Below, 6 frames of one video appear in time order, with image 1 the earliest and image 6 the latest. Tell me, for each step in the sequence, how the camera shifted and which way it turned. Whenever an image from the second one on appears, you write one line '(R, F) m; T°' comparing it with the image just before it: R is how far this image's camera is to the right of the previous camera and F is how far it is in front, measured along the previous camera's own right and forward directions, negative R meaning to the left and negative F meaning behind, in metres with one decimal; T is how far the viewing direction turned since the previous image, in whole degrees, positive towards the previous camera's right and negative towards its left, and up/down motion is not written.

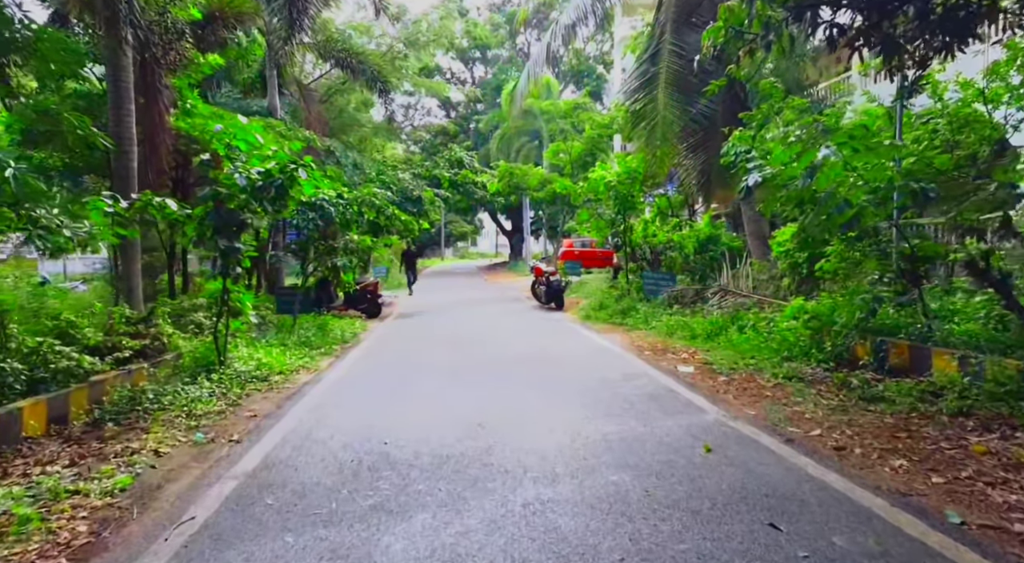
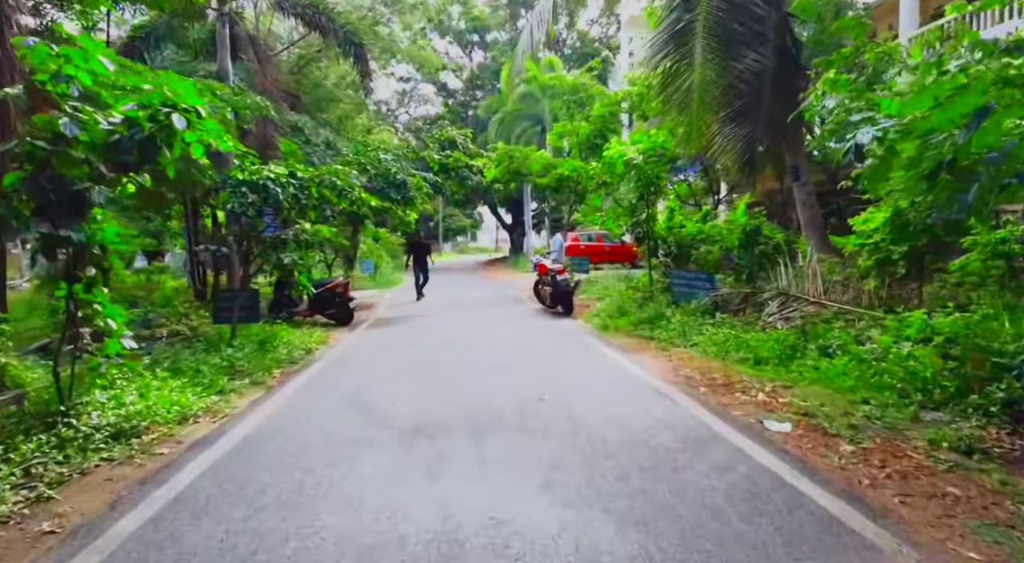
(0.0, +2.6) m; 0°
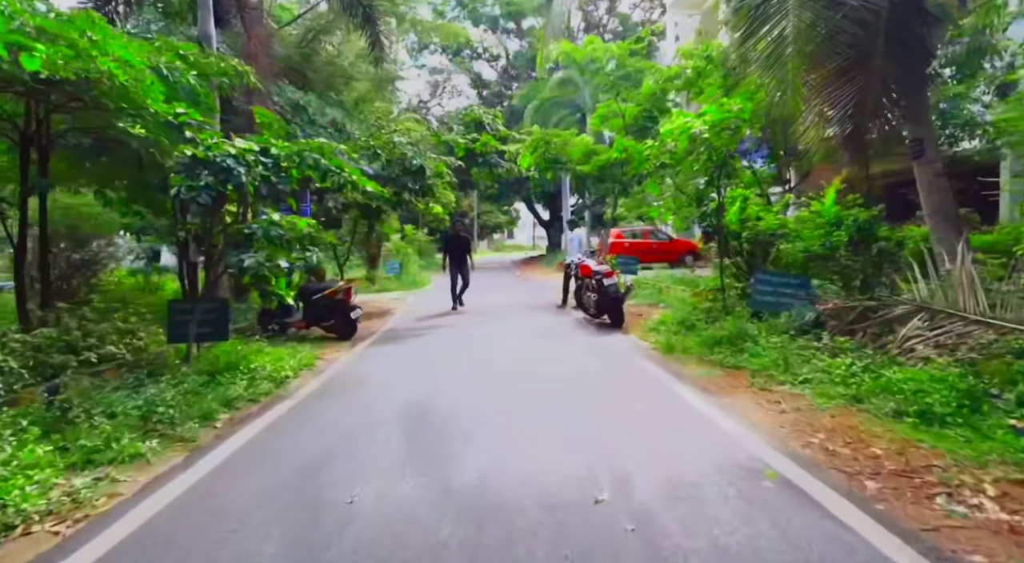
(0.0, +2.3) m; -3°
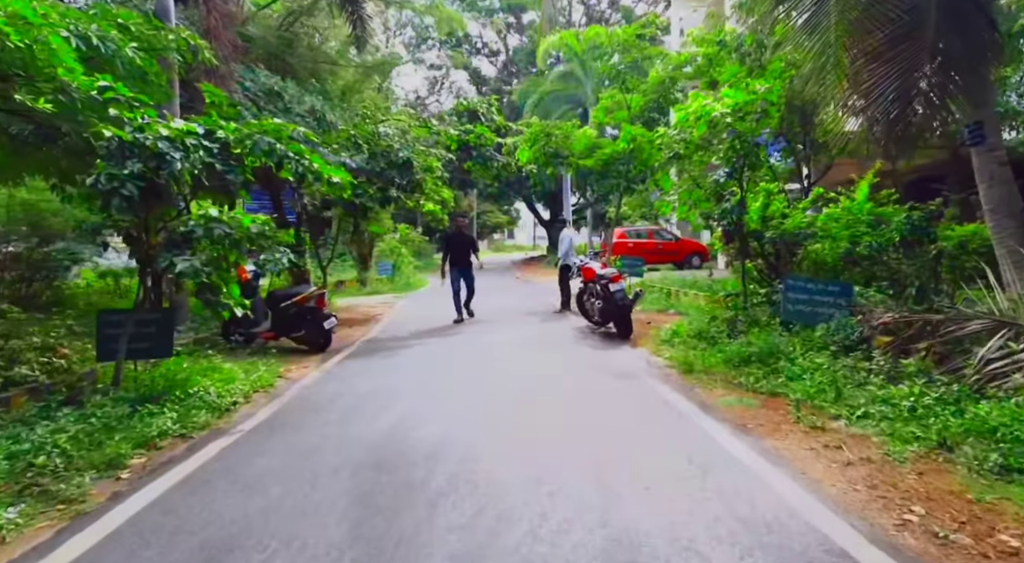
(+0.1, +1.2) m; 0°
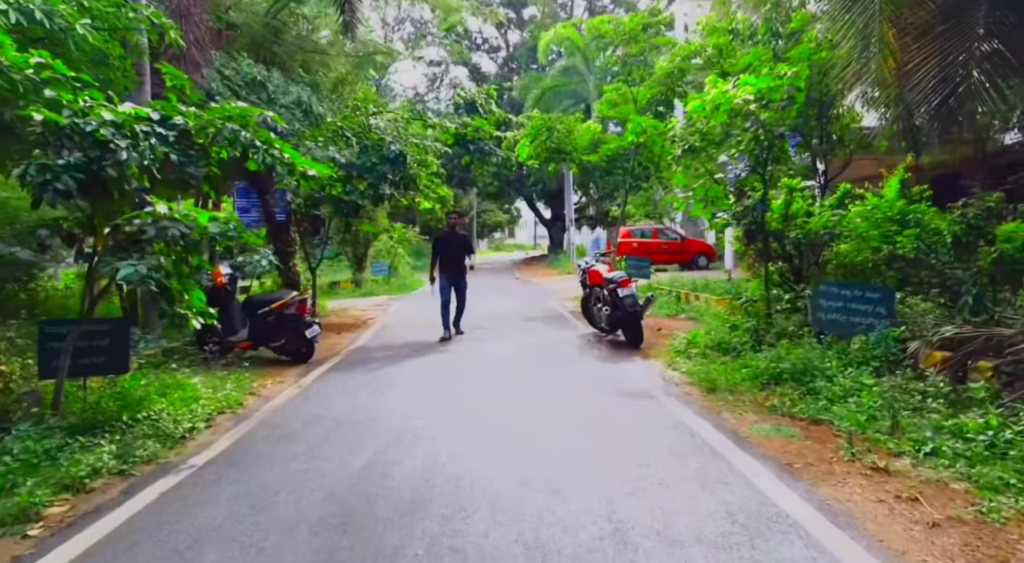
(0.0, +0.8) m; 0°
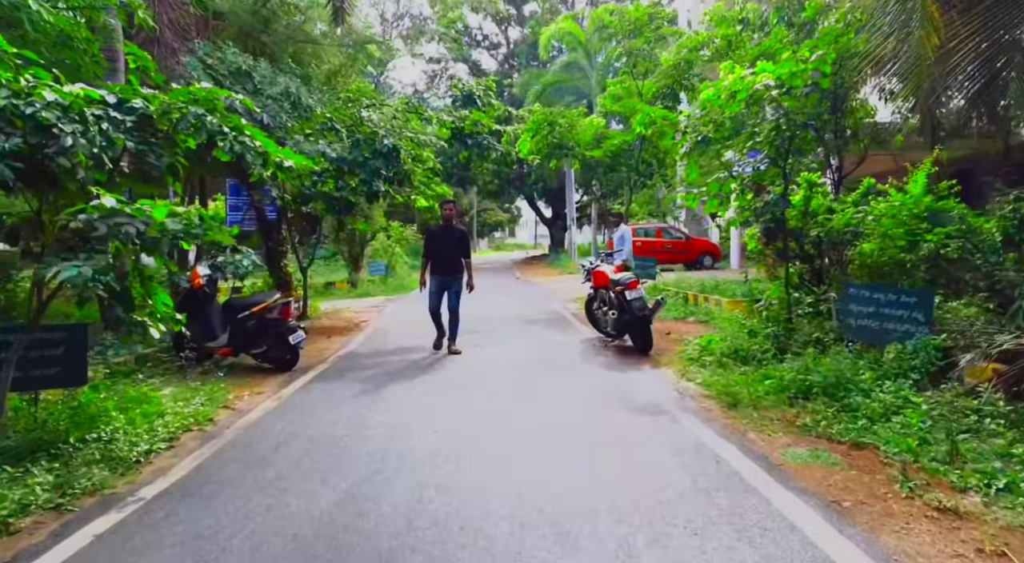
(0.0, +0.6) m; 0°
